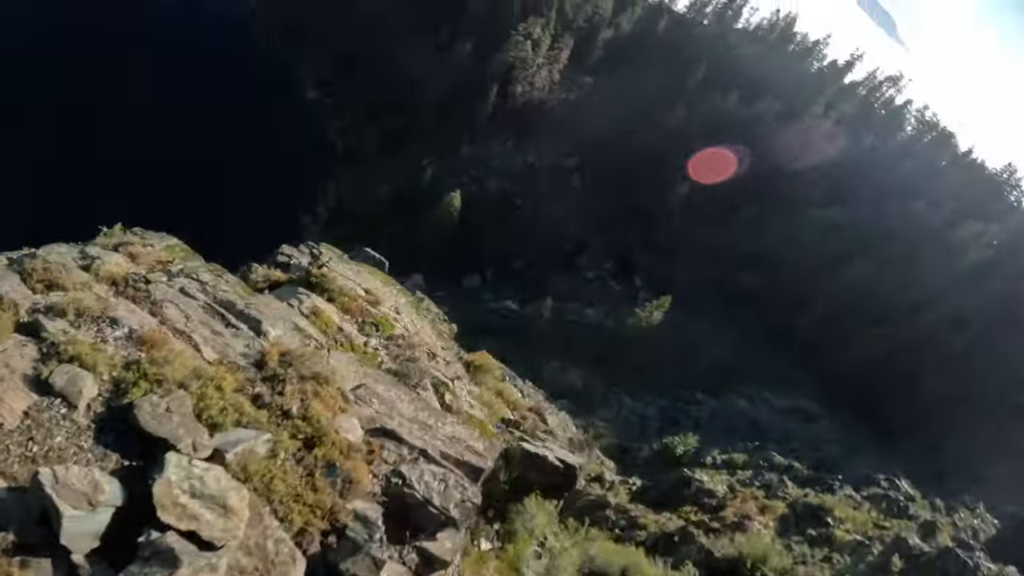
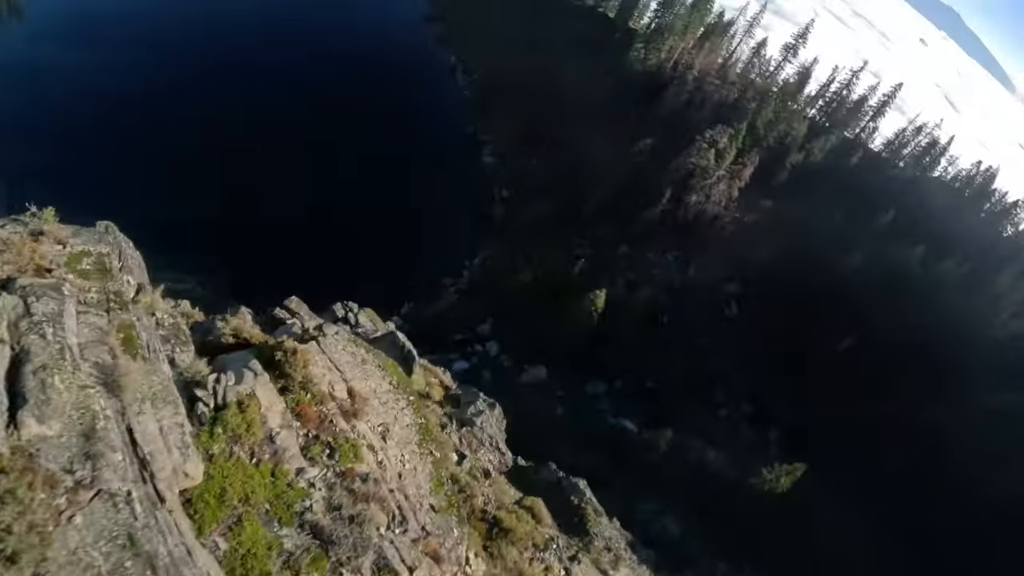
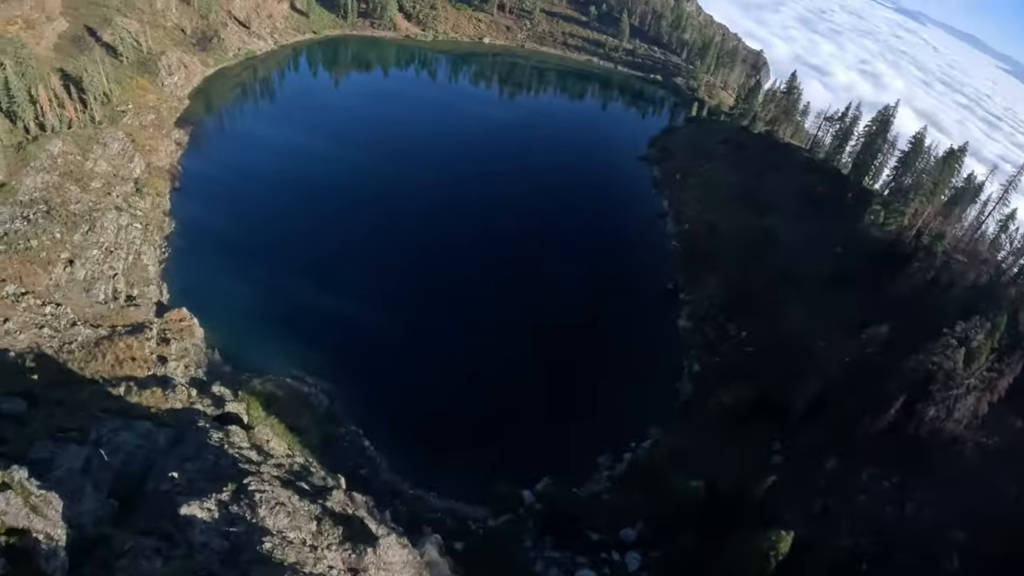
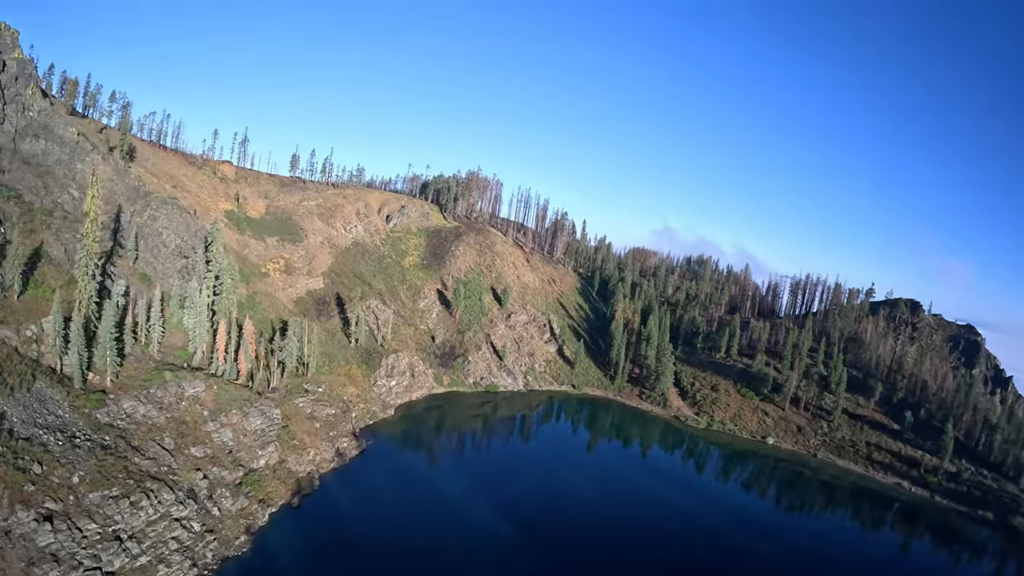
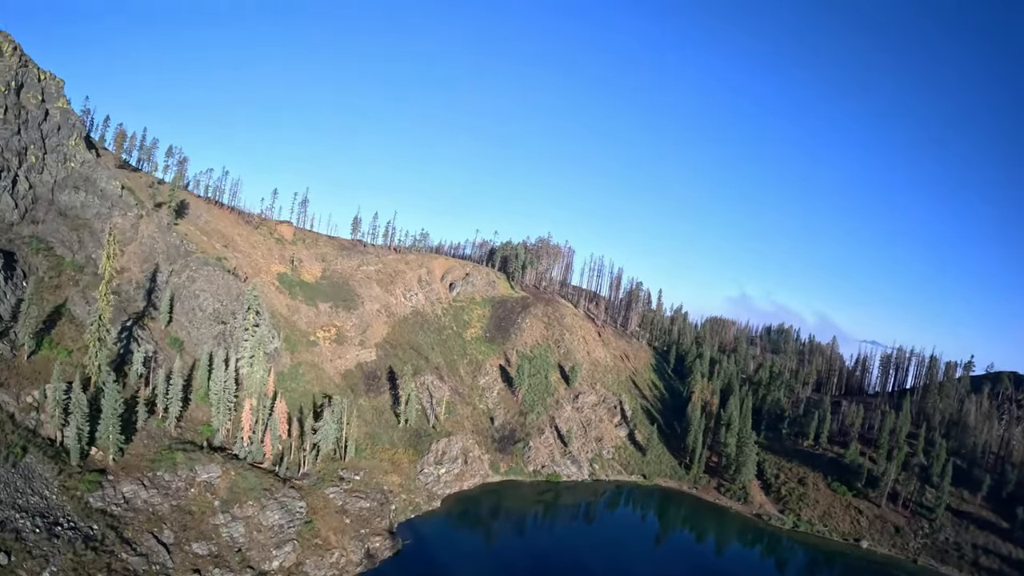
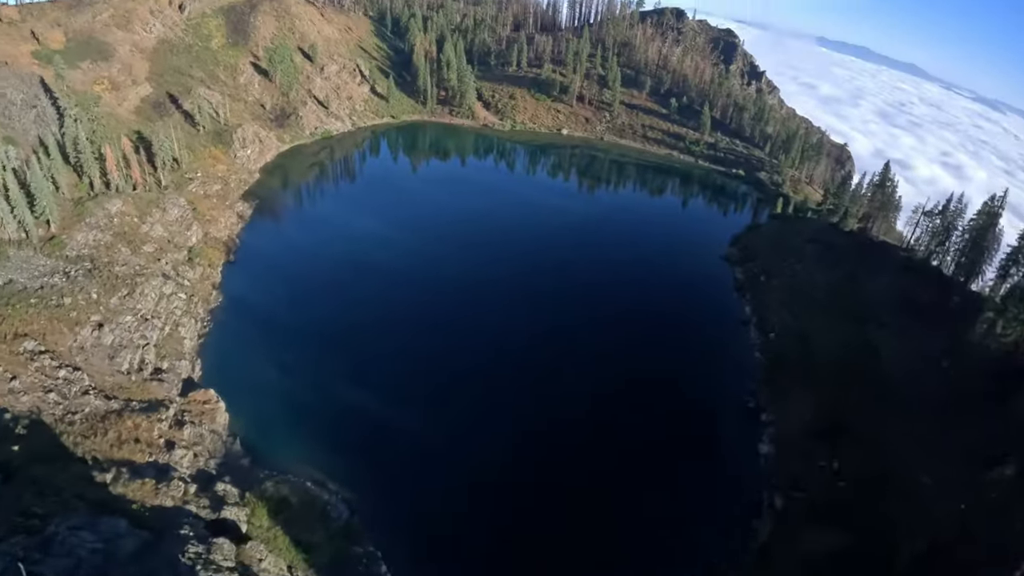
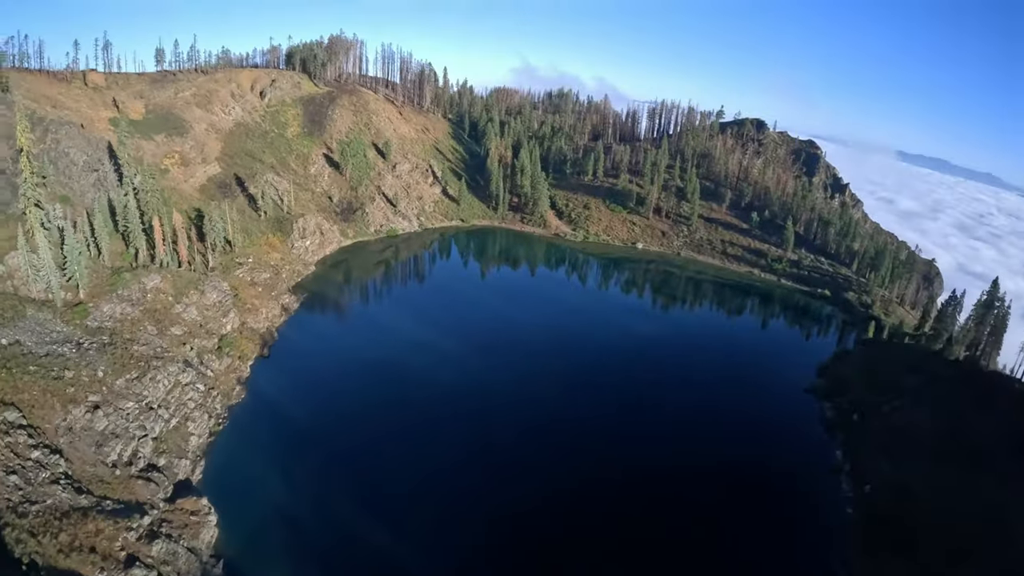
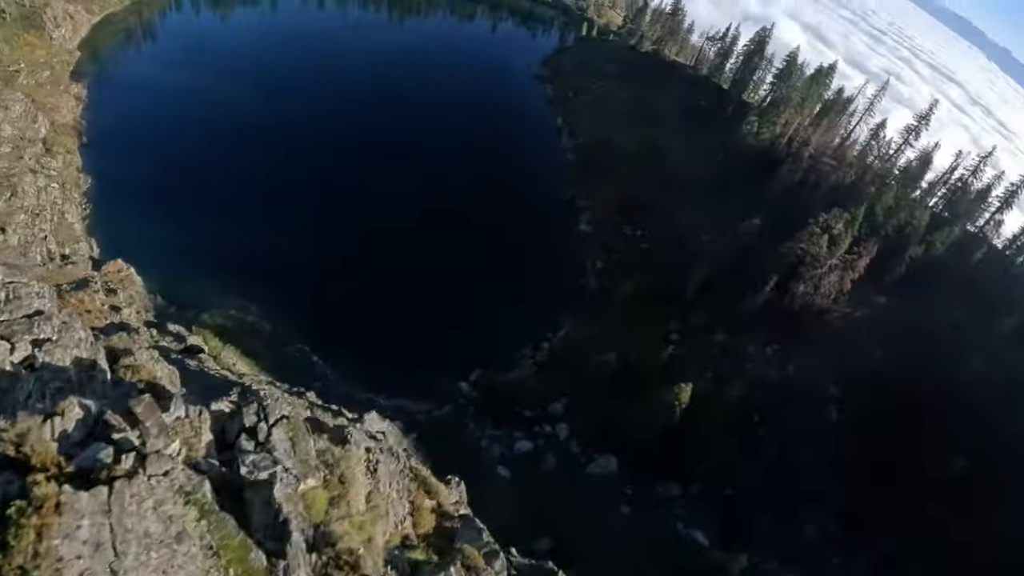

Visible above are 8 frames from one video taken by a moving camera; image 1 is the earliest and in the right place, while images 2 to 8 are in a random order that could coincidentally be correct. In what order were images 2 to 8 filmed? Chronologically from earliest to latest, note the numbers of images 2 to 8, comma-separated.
2, 8, 3, 6, 7, 4, 5
